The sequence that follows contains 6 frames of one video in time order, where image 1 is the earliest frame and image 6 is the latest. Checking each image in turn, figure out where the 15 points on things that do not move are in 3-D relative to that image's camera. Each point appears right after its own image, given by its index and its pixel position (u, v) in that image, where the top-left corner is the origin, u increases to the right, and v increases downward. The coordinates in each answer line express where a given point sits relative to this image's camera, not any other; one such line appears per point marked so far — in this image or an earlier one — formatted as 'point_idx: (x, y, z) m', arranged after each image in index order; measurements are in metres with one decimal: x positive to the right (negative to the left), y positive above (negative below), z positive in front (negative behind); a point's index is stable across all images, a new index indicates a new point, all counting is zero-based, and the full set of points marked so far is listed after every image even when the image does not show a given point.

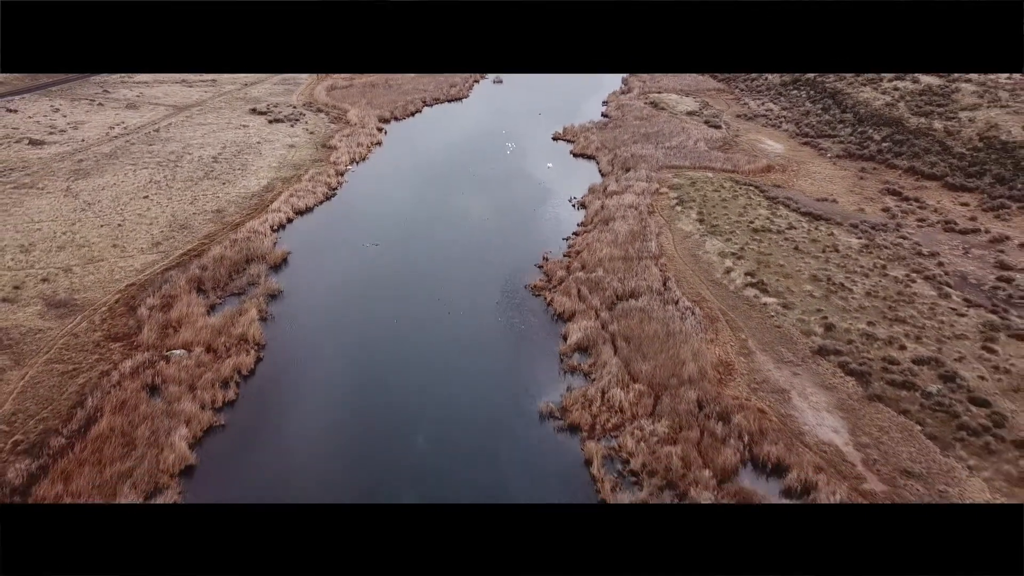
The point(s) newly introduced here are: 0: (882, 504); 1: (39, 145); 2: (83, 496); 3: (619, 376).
0: (+4.3, -2.5, +6.1) m
1: (-13.3, +4.0, +15.0) m
2: (-5.0, -2.4, +6.2) m
3: (+1.6, -1.3, +7.9) m
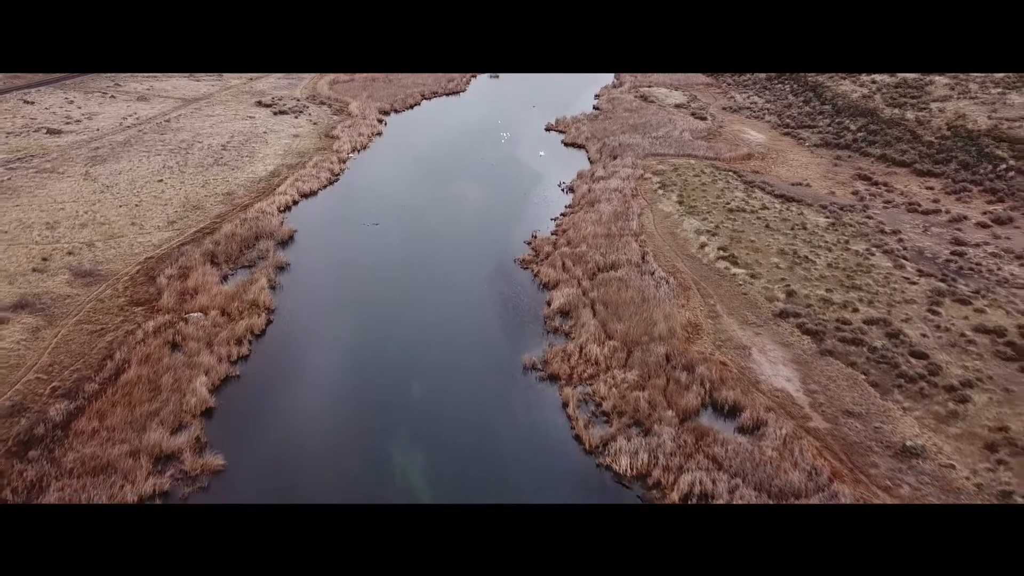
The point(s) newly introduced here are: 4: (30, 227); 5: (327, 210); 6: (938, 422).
0: (+4.1, -1.9, +6.9) m
1: (-13.5, +4.6, +15.8) m
2: (-5.2, -1.9, +7.0) m
3: (+1.4, -0.7, +8.8) m
4: (-10.2, +1.3, +11.2) m
5: (-4.6, +1.5, +12.7) m
6: (+5.7, -1.8, +7.1) m
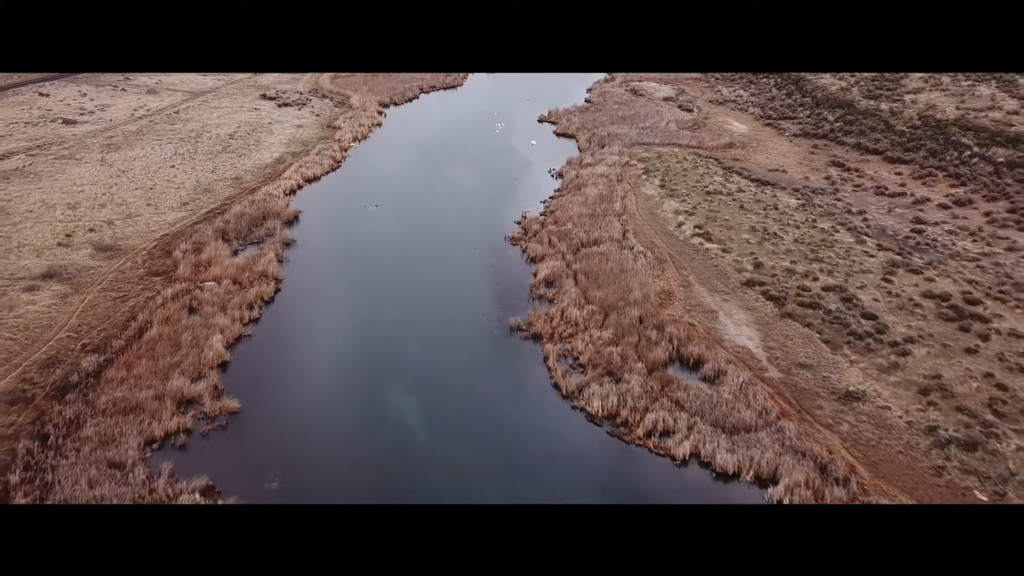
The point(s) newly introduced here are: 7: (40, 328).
0: (+3.8, -1.4, +7.8) m
1: (-13.8, +5.1, +16.6) m
2: (-5.4, -1.3, +7.8) m
3: (+1.2, -0.2, +9.6) m
4: (-10.4, +1.8, +12.0) m
5: (-4.8, +2.0, +13.6) m
6: (+5.5, -1.2, +7.9) m
7: (-7.8, -0.7, +8.7) m
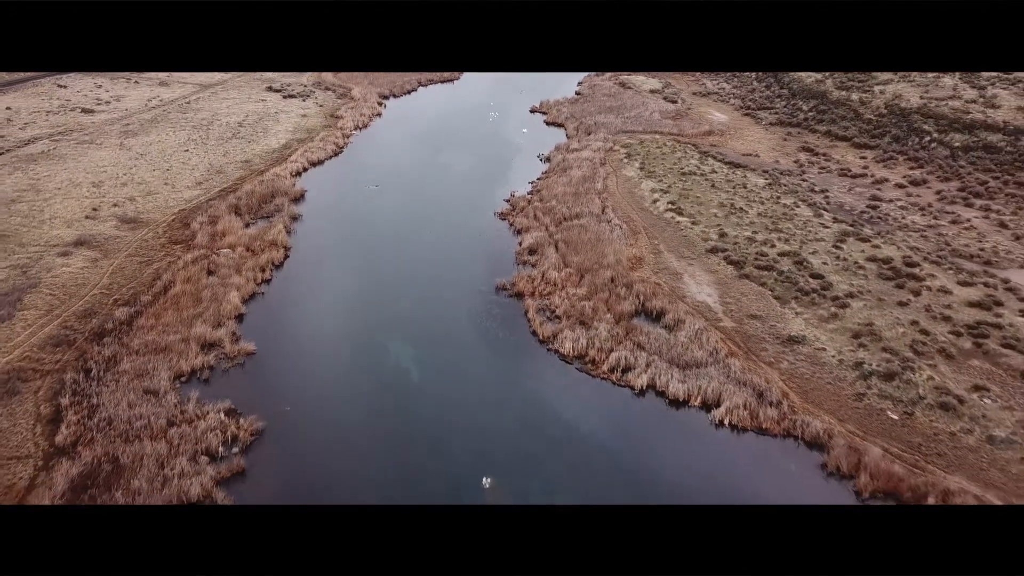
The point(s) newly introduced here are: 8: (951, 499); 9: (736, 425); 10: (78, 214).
0: (+3.6, -0.7, +8.8) m
1: (-14.0, +5.8, +17.6) m
2: (-5.7, -0.6, +8.9) m
3: (+0.9, +0.5, +10.6) m
4: (-10.7, +2.5, +13.1) m
5: (-5.1, +2.7, +14.6) m
6: (+5.2, -0.6, +8.9) m
7: (-8.1, 0.0, +9.8) m
8: (+5.0, -2.4, +6.0) m
9: (+3.1, -1.9, +7.3) m
10: (-9.8, +1.7, +12.0) m
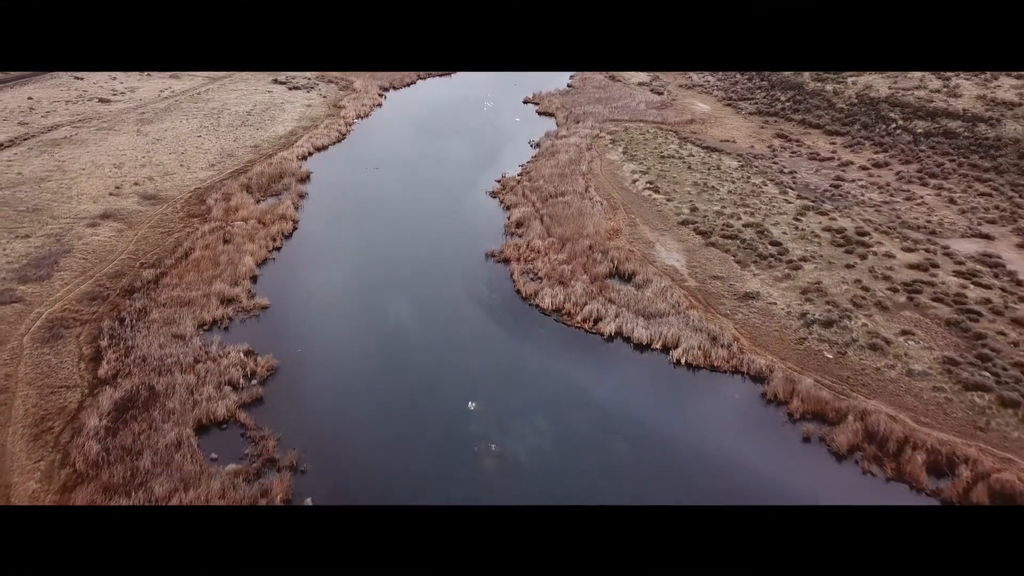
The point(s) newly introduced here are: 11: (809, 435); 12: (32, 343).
0: (+3.3, 0.0, +9.8) m
1: (-14.3, +6.5, +18.7) m
2: (-6.0, +0.1, +9.9) m
3: (+0.6, +1.2, +11.6) m
4: (-11.0, +3.2, +14.1) m
5: (-5.3, +3.4, +15.6) m
6: (+4.9, +0.1, +9.9) m
7: (-8.3, +0.7, +10.8) m
8: (+4.8, -1.7, +7.1) m
9: (+2.8, -1.2, +8.3) m
10: (-10.0, +2.4, +13.0) m
11: (+4.0, -2.0, +7.2) m
12: (-7.7, -0.9, +8.5) m
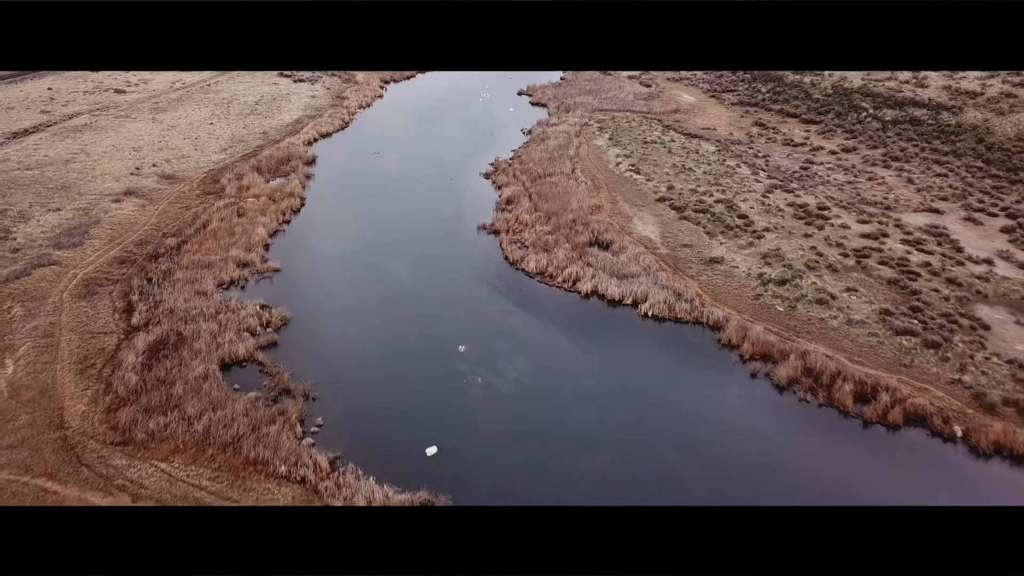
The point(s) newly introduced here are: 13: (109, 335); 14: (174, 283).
0: (+3.1, +0.7, +10.8) m
1: (-14.5, +7.3, +19.7) m
2: (-6.2, +0.8, +11.0) m
3: (+0.4, +1.9, +12.7) m
4: (-11.2, +4.0, +15.2) m
5: (-5.5, +4.1, +16.7) m
6: (+4.7, +0.8, +11.0) m
7: (-8.6, +1.5, +11.9) m
8: (+4.5, -1.0, +8.1) m
9: (+2.6, -0.5, +9.4) m
10: (-10.3, +3.1, +14.0) m
11: (+3.8, -1.3, +8.2) m
12: (-7.9, -0.2, +9.5) m
13: (-6.6, -0.8, +8.7) m
14: (-6.3, +0.1, +9.9) m
